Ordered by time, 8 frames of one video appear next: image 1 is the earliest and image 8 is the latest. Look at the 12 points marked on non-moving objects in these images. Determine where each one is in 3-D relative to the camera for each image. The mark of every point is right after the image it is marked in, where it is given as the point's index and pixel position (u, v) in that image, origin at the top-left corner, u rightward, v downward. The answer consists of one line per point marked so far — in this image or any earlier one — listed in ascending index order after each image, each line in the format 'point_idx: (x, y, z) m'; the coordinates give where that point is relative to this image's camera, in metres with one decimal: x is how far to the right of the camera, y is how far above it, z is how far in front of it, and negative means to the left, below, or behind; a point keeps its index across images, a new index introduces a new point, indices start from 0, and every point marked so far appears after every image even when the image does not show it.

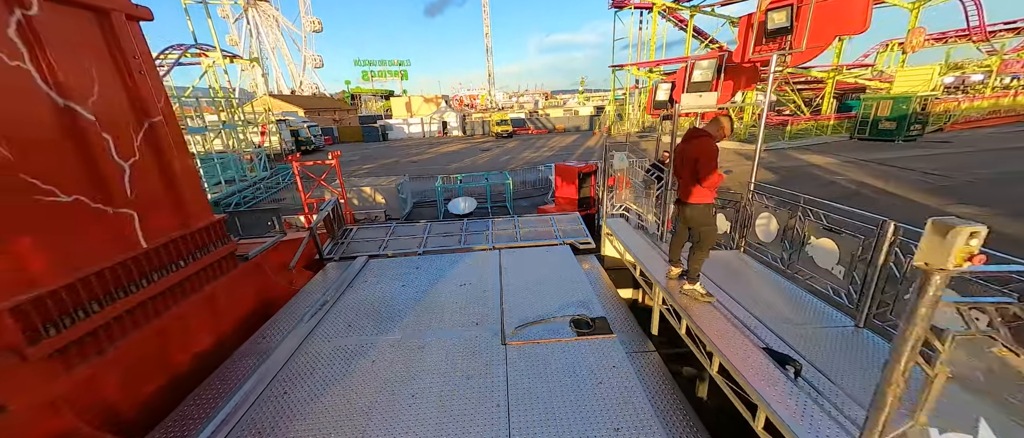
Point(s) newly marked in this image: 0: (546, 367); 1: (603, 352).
0: (+0.1, -0.6, +1.4) m
1: (+0.4, -0.6, +1.4) m
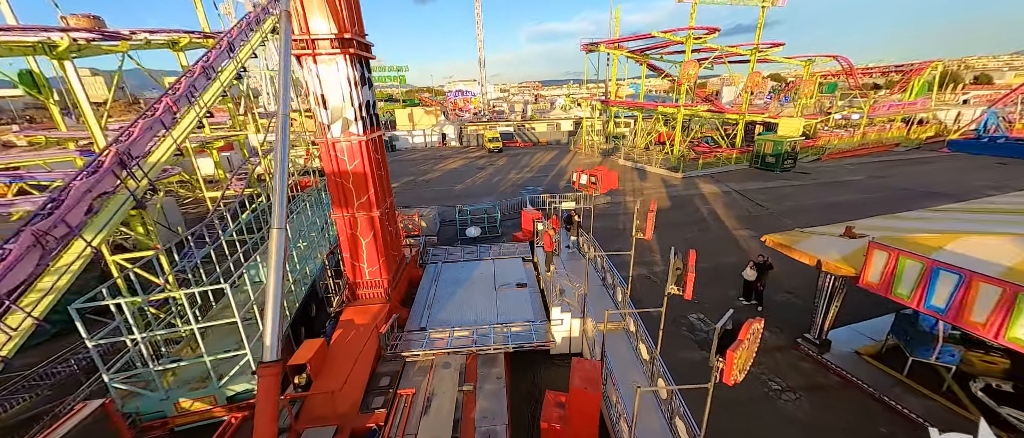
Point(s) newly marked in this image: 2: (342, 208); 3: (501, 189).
0: (-0.1, -1.2, +5.3) m
1: (+0.2, -1.2, +5.4) m
2: (-2.3, +0.2, +4.6) m
3: (-0.5, +1.2, +14.2) m
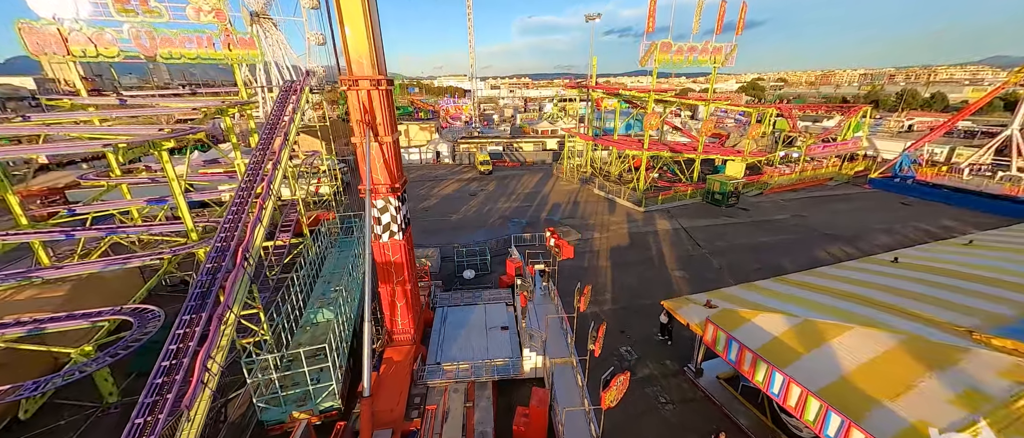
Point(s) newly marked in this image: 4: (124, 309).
0: (-0.4, -2.7, +7.8) m
1: (-0.1, -2.7, +7.8) m
2: (-2.6, -1.3, +6.9) m
3: (-1.1, -0.1, +16.5) m
4: (-8.2, -1.9, +7.0) m
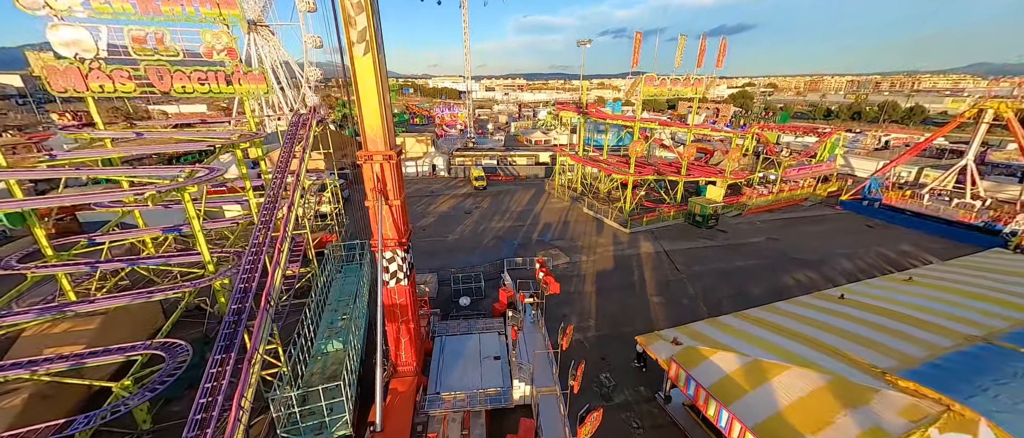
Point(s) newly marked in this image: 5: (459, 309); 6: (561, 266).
0: (-0.6, -3.8, +8.7) m
1: (-0.4, -3.8, +8.8) m
2: (-2.8, -2.4, +7.8) m
3: (-1.4, -1.2, +17.5) m
4: (-8.4, -2.9, +7.8) m
5: (-1.9, -3.2, +11.6) m
6: (+2.2, -2.1, +14.9) m
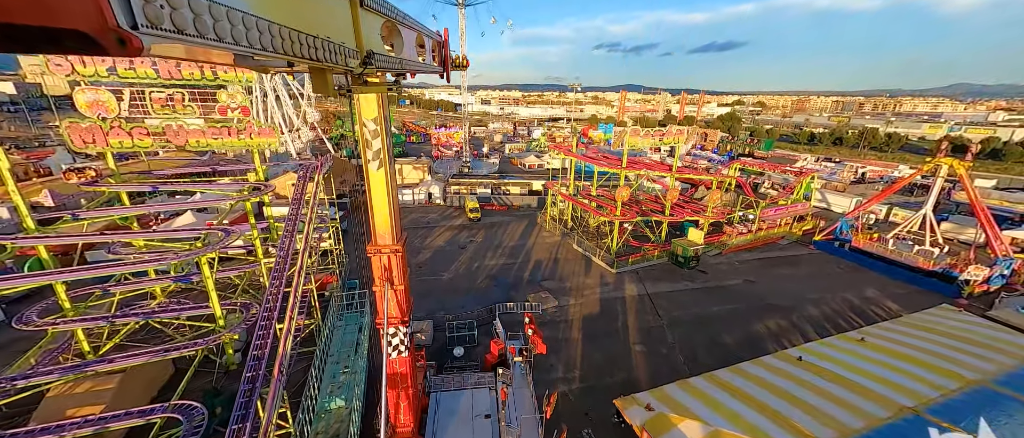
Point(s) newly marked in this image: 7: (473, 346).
0: (-0.9, -5.8, +9.5) m
1: (-0.7, -5.8, +9.6) m
2: (-3.0, -4.4, +8.6) m
3: (-1.9, -3.4, +18.3) m
4: (-8.7, -4.8, +8.5) m
5: (-2.2, -5.2, +12.4) m
6: (+1.8, -4.4, +15.8) m
7: (-1.6, -5.1, +13.3) m
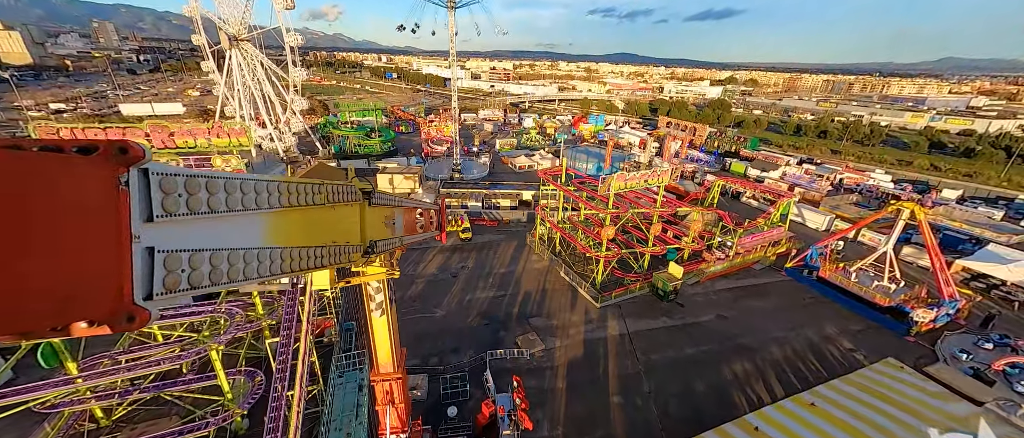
0: (-1.3, -8.9, +10.7) m
1: (-1.0, -8.8, +10.8) m
2: (-3.3, -7.5, +9.6) m
3: (-2.4, -5.8, +19.3) m
4: (-9.0, -7.9, +9.4) m
5: (-2.6, -8.0, +13.5) m
6: (+1.3, -6.9, +17.0) m
7: (-2.0, -7.9, +14.4) m
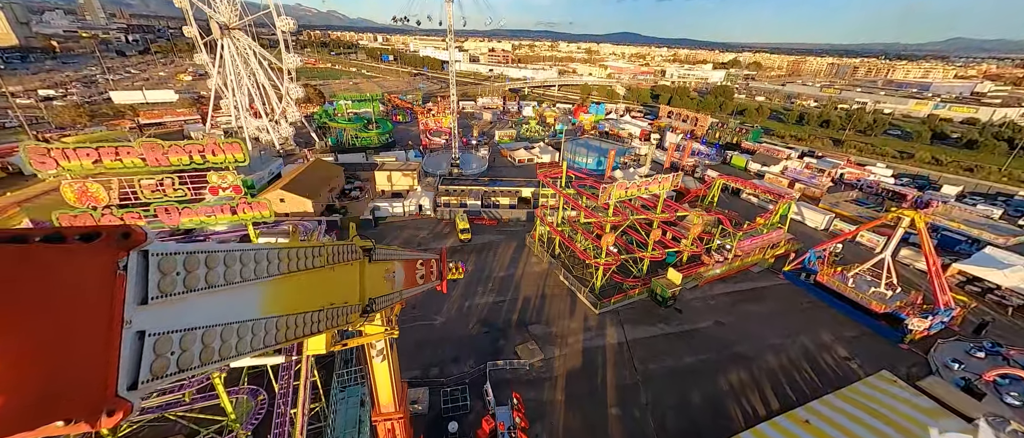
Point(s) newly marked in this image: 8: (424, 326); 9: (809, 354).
0: (-1.3, -9.7, +11.0) m
1: (-1.0, -9.7, +11.1) m
2: (-3.3, -8.4, +9.9) m
3: (-2.5, -6.3, +19.4) m
4: (-9.0, -8.8, +9.6) m
5: (-2.6, -8.8, +13.8) m
6: (+1.2, -7.5, +17.2) m
7: (-2.1, -8.6, +14.7) m
8: (-5.1, -6.2, +19.4) m
9: (+16.7, -7.6, +18.7) m
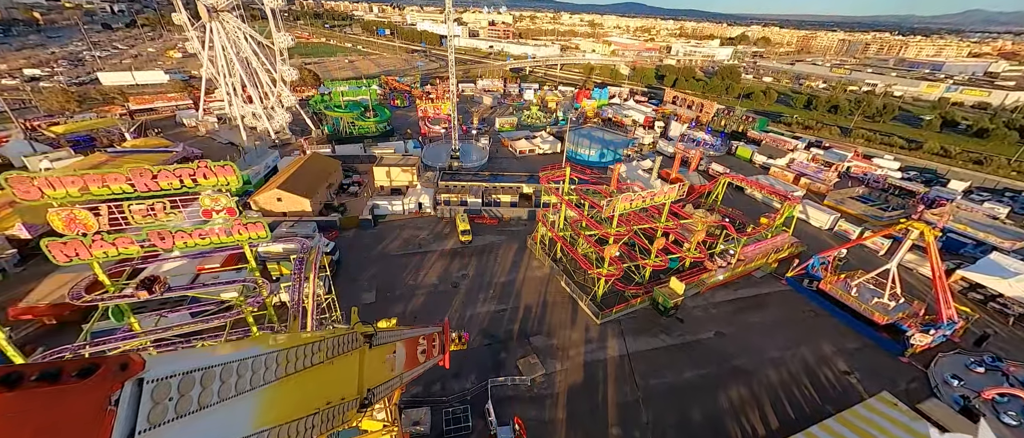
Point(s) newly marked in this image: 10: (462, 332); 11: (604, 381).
0: (-1.2, -11.0, +11.3) m
1: (-0.9, -11.0, +11.3) m
2: (-3.3, -9.7, +10.0) m
3: (-2.4, -6.9, +19.4) m
4: (-8.9, -10.1, +9.8) m
5: (-2.5, -9.8, +14.0) m
6: (+1.3, -8.4, +17.3) m
7: (-2.0, -9.6, +14.8) m
8: (-5.0, -6.9, +19.3) m
9: (+16.8, -8.4, +18.8) m
10: (-2.9, -6.7, +19.8) m
11: (+4.8, -8.5, +17.5) m
